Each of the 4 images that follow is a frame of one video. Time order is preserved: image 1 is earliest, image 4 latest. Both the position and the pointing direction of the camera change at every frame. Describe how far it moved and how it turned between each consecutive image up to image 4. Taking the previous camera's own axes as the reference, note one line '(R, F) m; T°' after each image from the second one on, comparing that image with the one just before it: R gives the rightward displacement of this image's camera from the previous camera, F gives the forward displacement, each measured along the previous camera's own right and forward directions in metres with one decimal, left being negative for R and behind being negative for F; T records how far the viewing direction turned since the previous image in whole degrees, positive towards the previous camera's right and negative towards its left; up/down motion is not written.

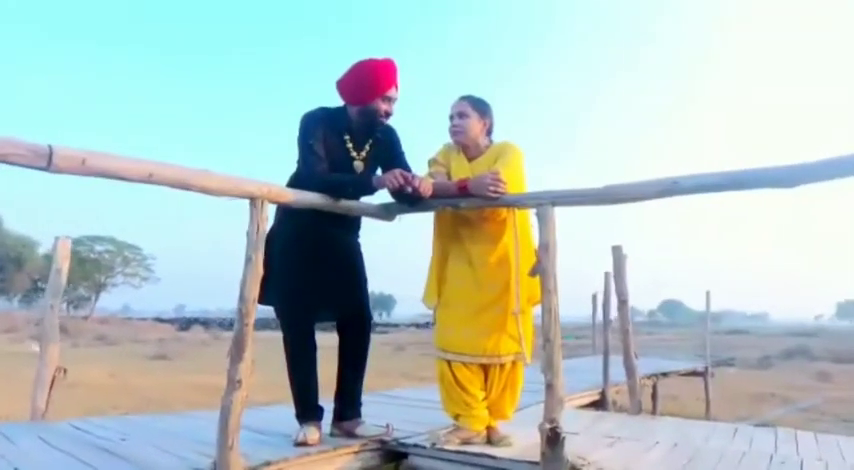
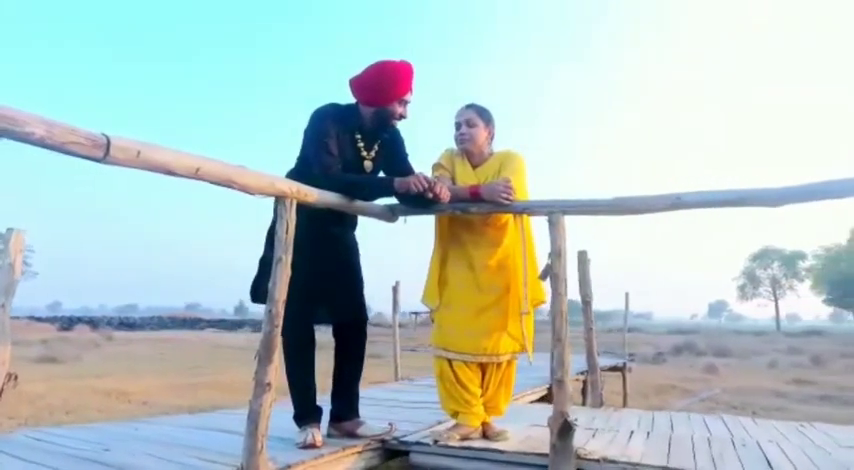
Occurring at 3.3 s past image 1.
(+0.3, -0.5) m; -1°
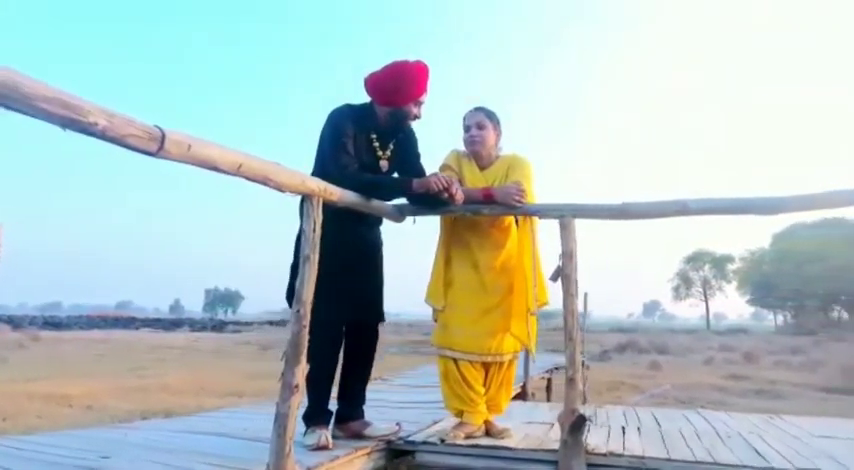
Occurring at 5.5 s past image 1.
(-1.9, 0.0) m; +7°
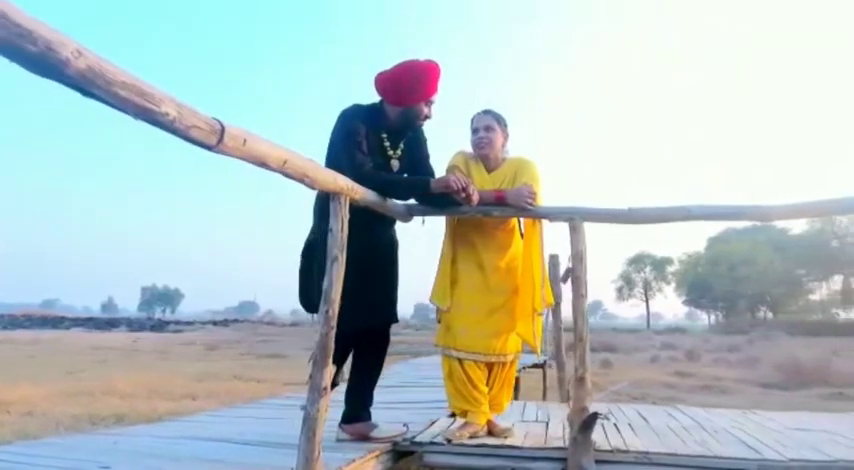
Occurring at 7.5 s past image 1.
(-1.8, +0.1) m; +7°
